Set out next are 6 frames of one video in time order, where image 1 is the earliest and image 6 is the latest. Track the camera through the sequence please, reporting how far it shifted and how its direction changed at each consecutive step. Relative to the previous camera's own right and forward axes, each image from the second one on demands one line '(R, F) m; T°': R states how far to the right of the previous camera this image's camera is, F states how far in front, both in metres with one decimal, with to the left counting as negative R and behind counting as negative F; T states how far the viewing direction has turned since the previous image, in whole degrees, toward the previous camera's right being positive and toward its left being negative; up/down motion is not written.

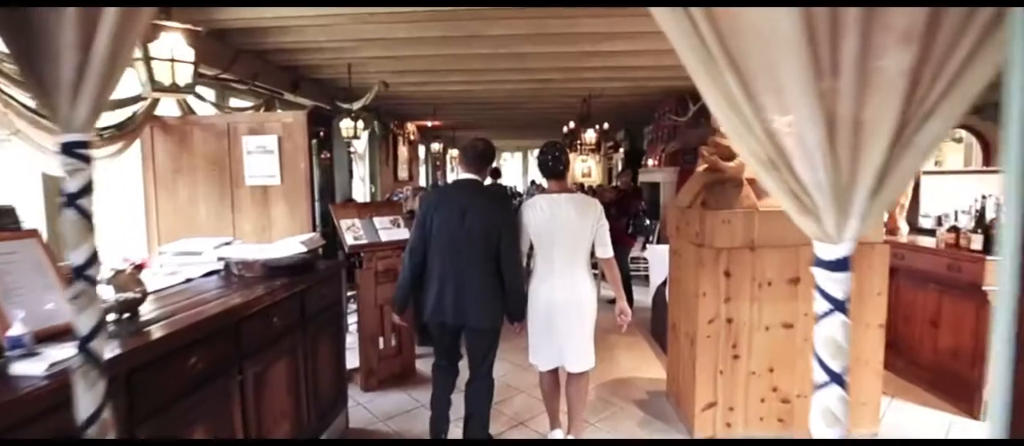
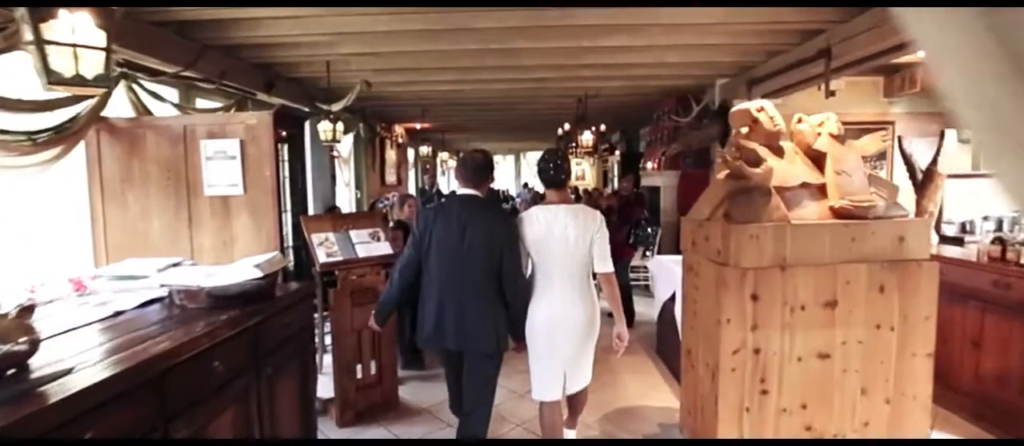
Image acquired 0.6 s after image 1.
(0.0, +0.3) m; +1°
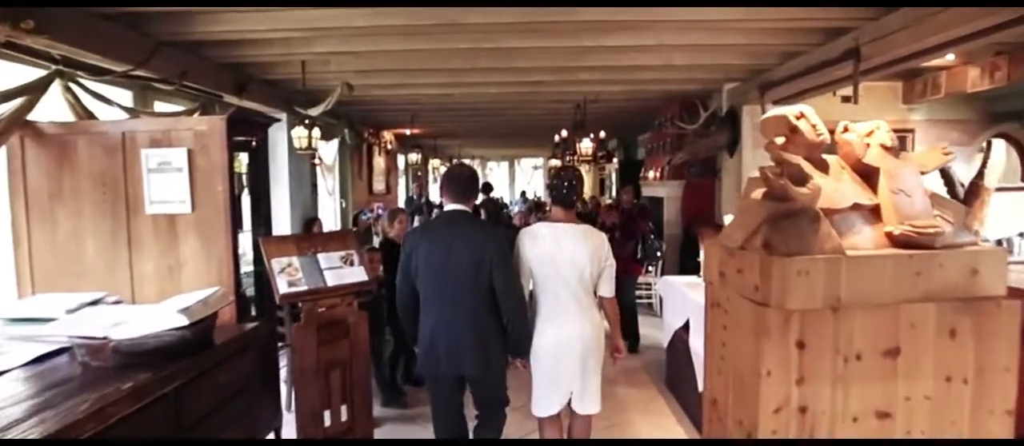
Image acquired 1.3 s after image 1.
(0.0, +0.4) m; +1°
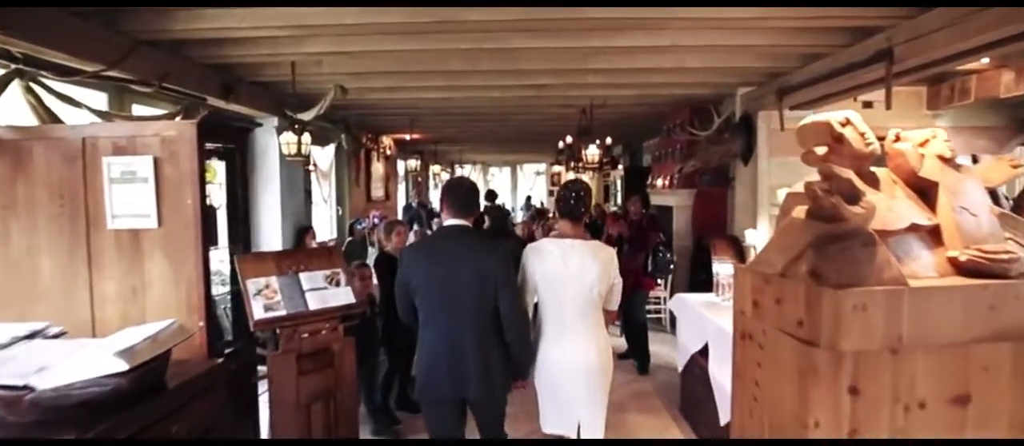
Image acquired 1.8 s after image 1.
(0.0, +0.3) m; 0°
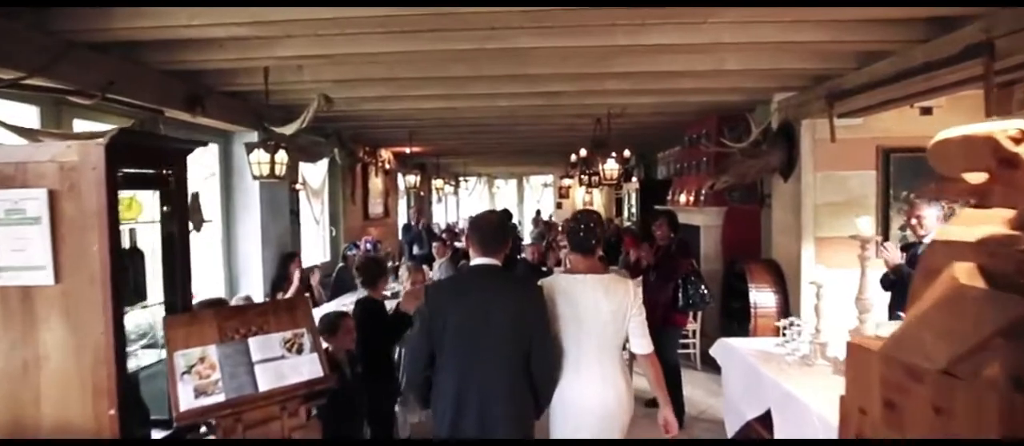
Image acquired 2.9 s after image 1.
(0.0, +0.6) m; -1°
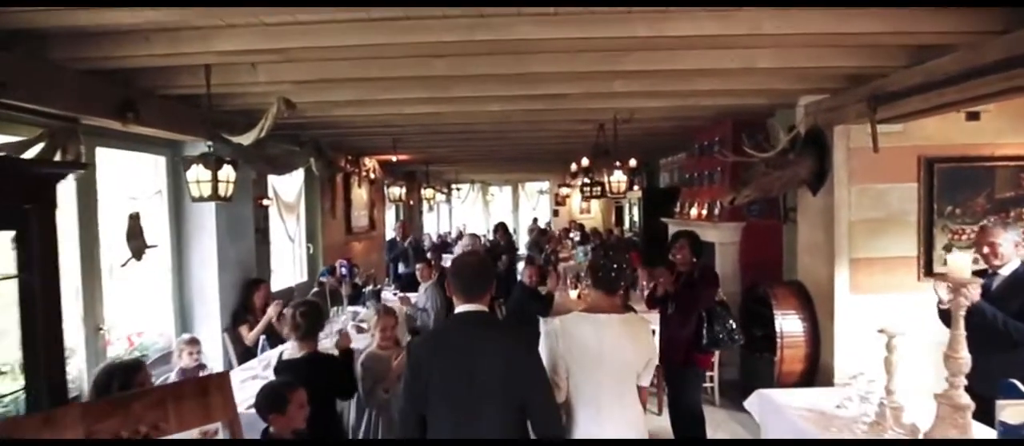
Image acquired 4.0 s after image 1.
(0.0, +0.5) m; +1°
